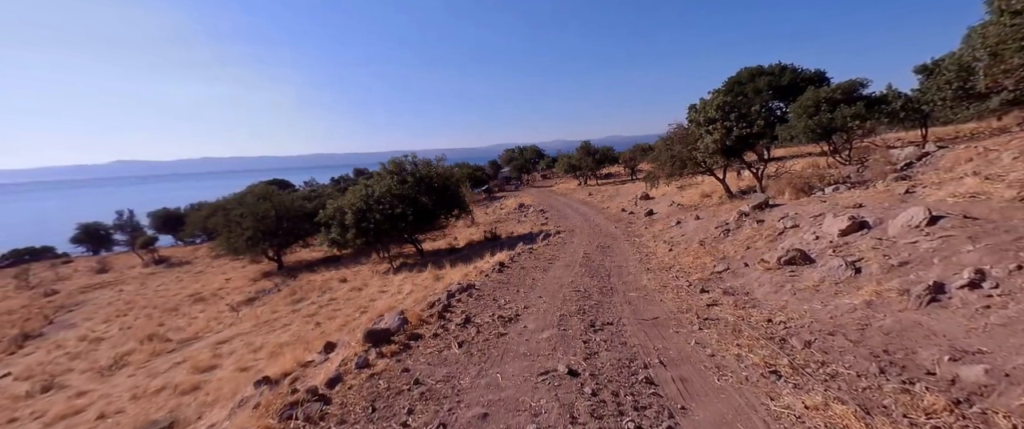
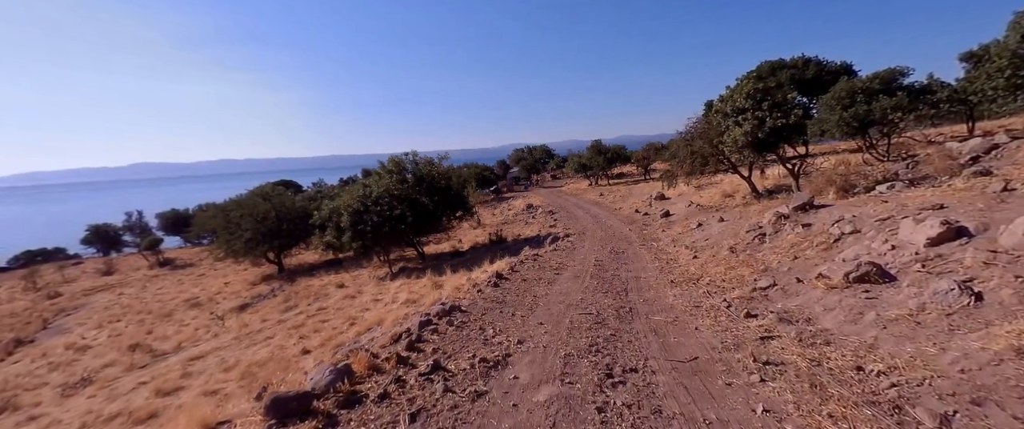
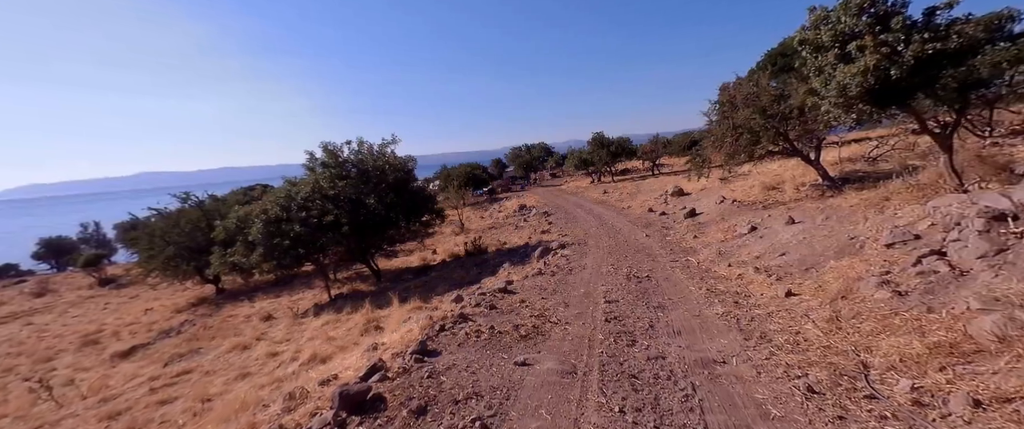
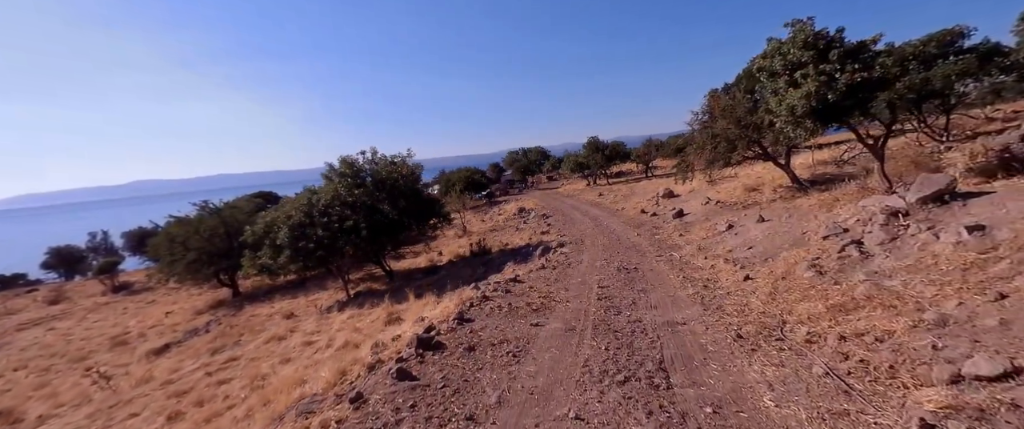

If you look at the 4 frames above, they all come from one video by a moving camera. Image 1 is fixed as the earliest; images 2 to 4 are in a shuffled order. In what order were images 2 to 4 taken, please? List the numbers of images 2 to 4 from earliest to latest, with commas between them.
2, 4, 3
